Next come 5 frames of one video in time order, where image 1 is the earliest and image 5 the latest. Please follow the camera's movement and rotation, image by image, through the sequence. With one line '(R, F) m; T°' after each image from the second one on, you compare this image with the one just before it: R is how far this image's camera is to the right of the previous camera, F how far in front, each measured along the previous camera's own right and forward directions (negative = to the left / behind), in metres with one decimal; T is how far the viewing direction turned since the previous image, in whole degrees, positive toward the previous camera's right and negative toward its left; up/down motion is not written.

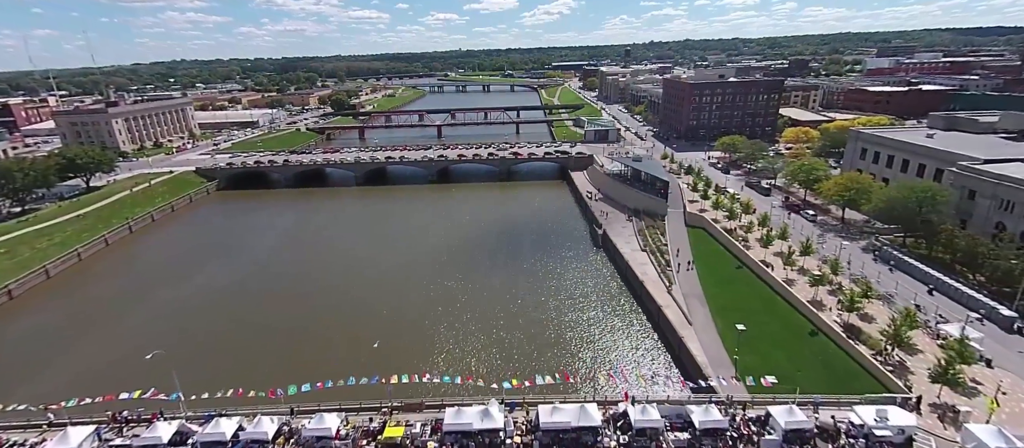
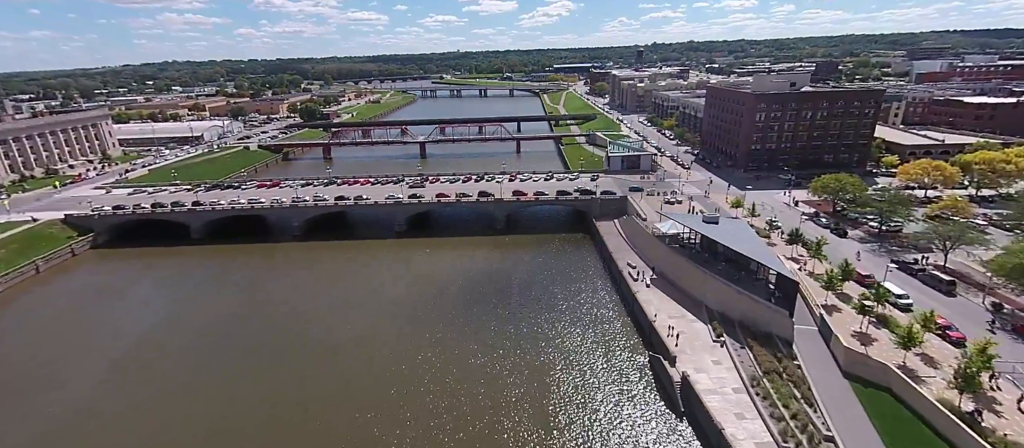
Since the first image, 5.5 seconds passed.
(-0.4, +24.7) m; 0°
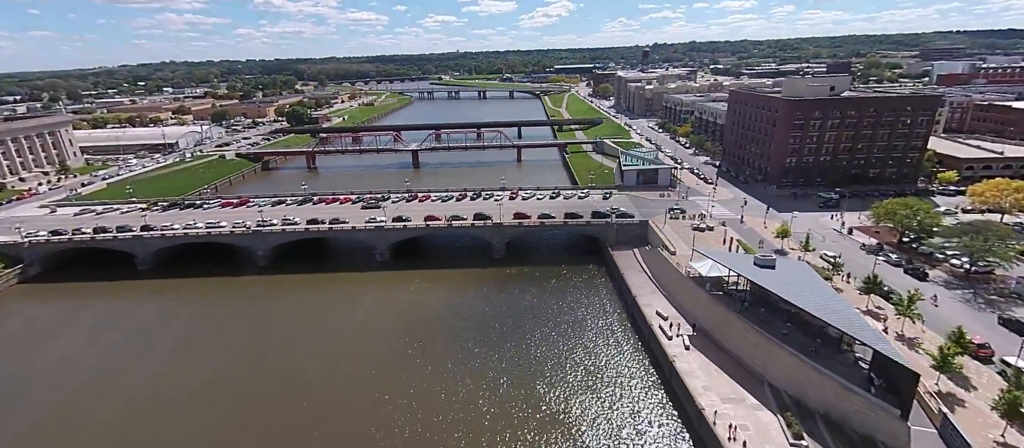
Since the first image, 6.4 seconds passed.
(-0.2, +8.8) m; 0°
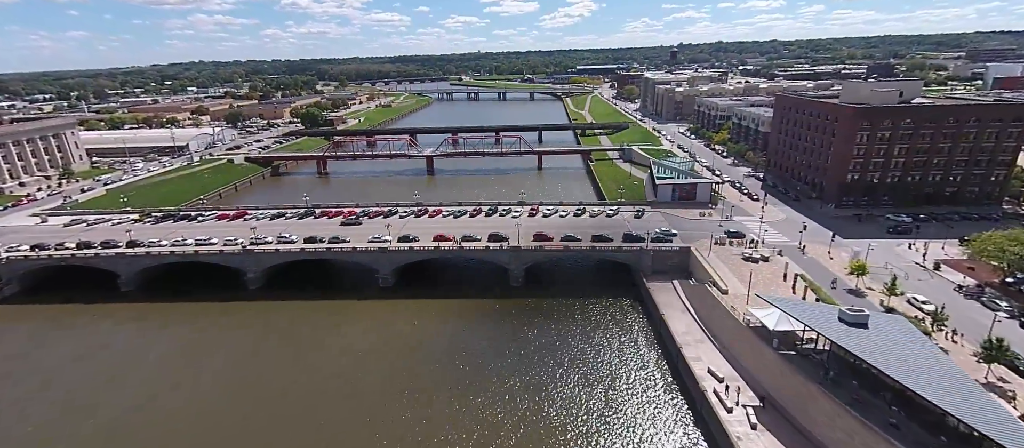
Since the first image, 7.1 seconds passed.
(-0.3, +6.3) m; -2°
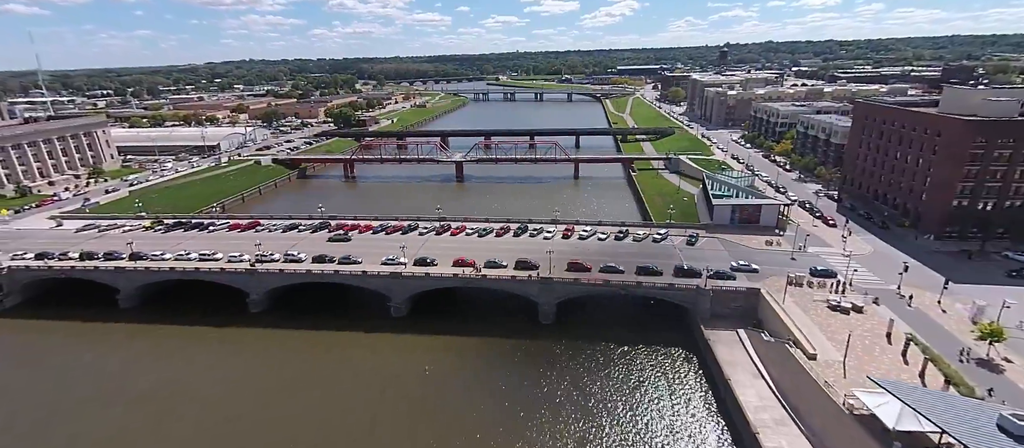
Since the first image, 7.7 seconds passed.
(0.0, +6.4) m; -4°
